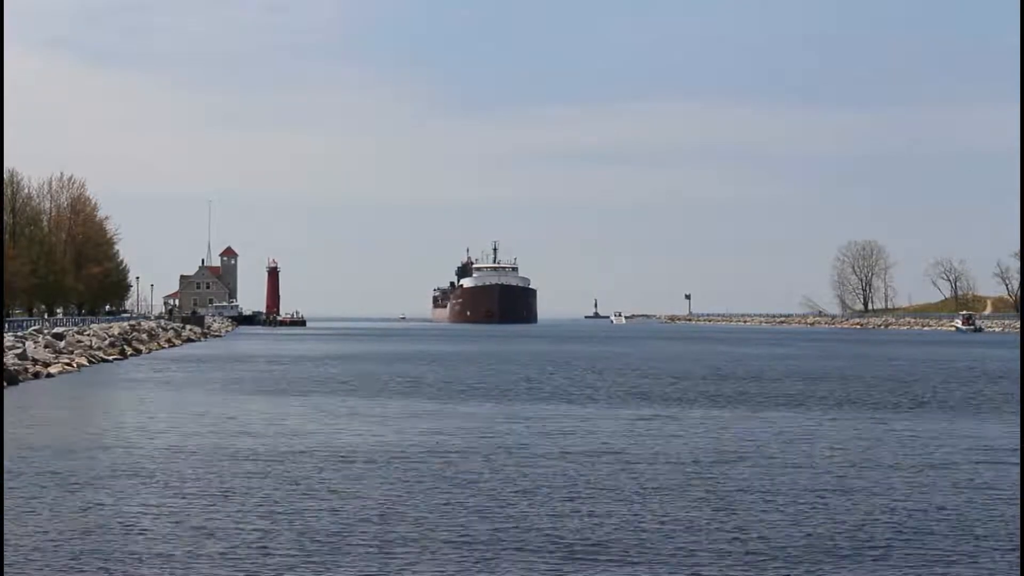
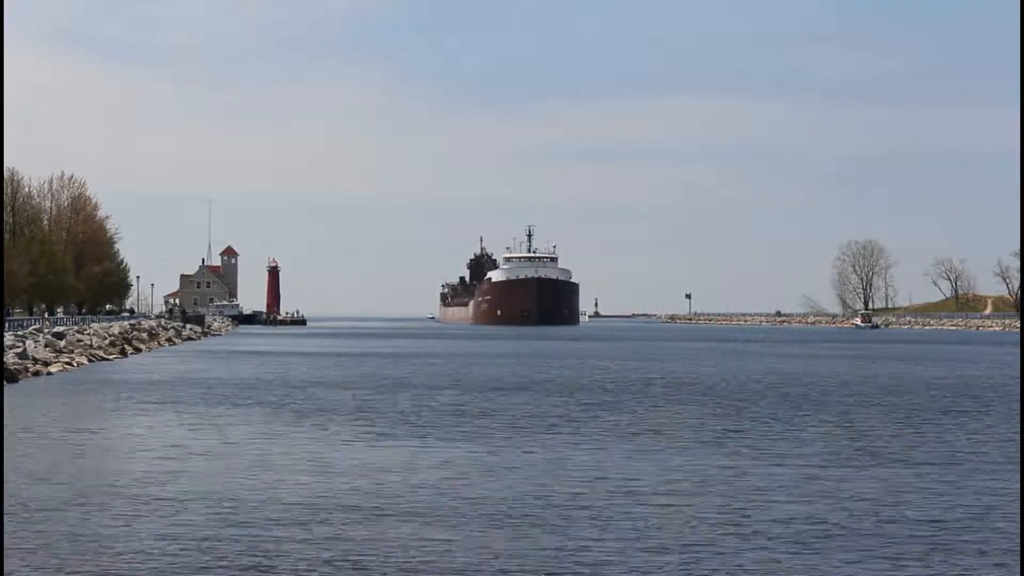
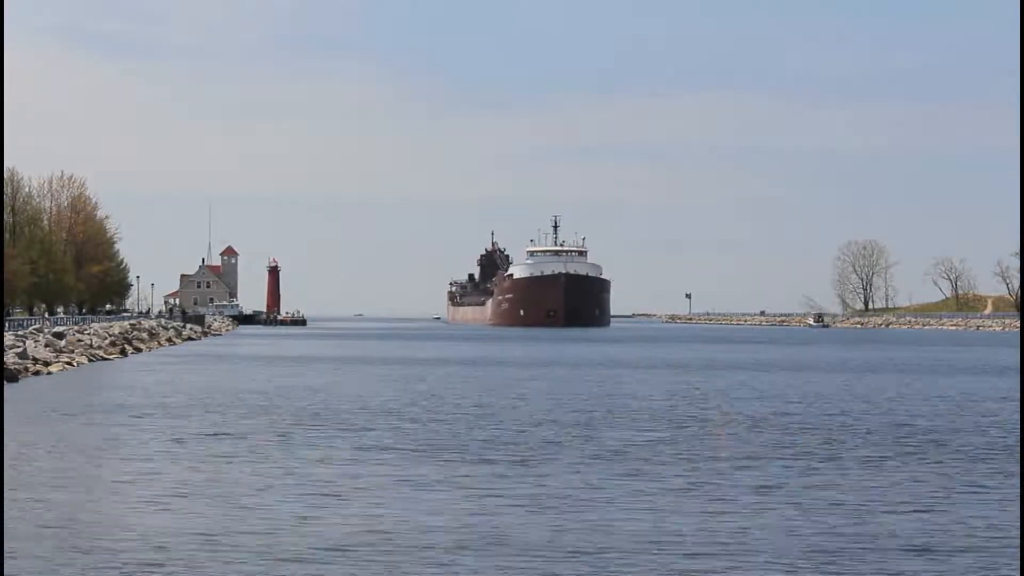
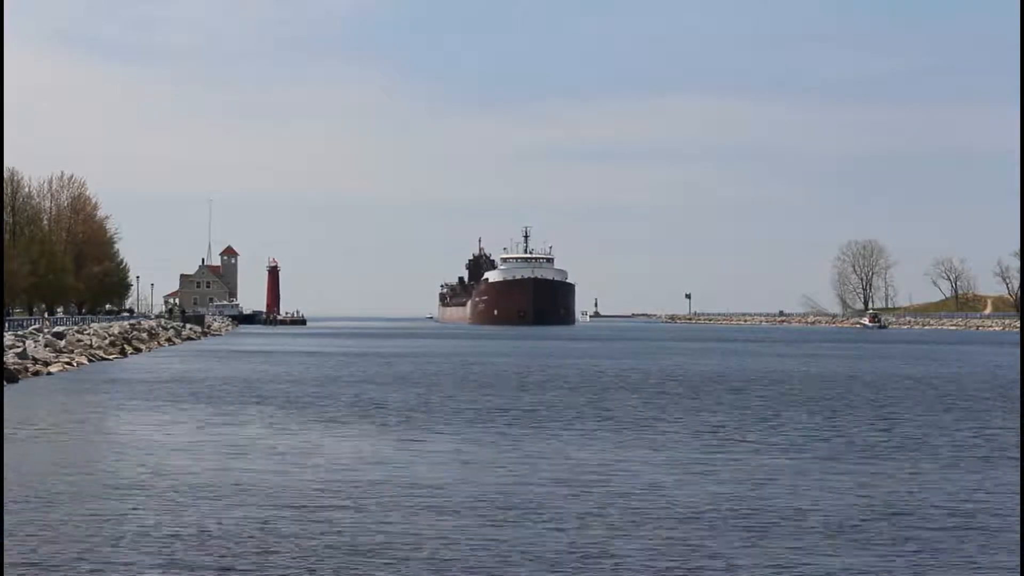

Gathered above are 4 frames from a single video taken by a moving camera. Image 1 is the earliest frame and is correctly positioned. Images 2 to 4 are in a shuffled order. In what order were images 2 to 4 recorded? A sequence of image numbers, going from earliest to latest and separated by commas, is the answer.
4, 2, 3
